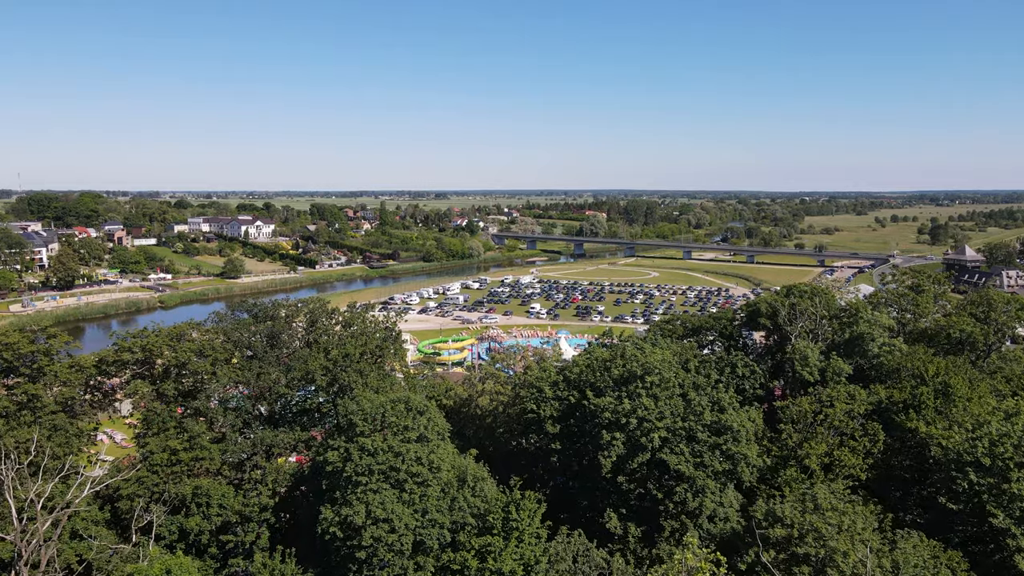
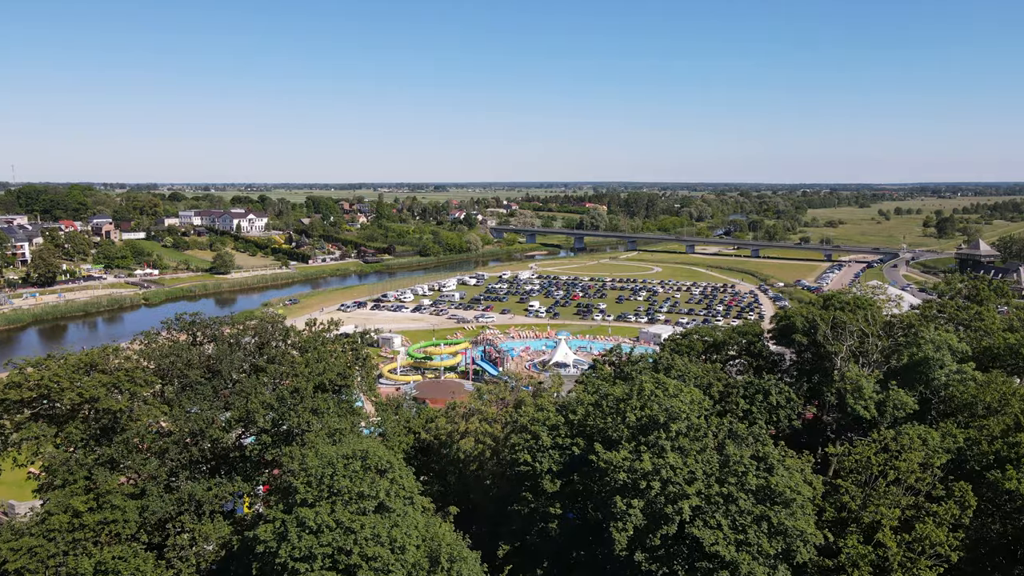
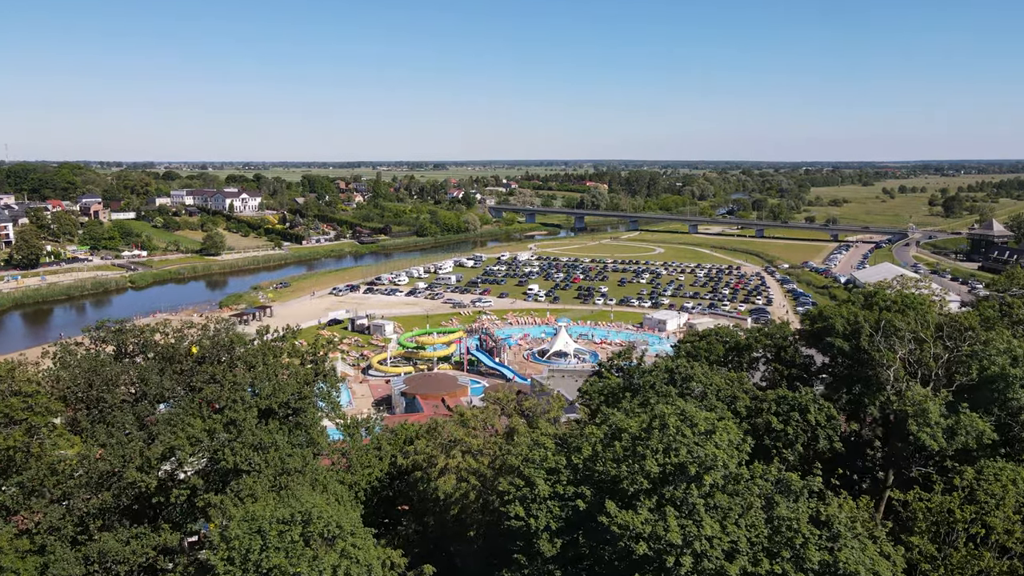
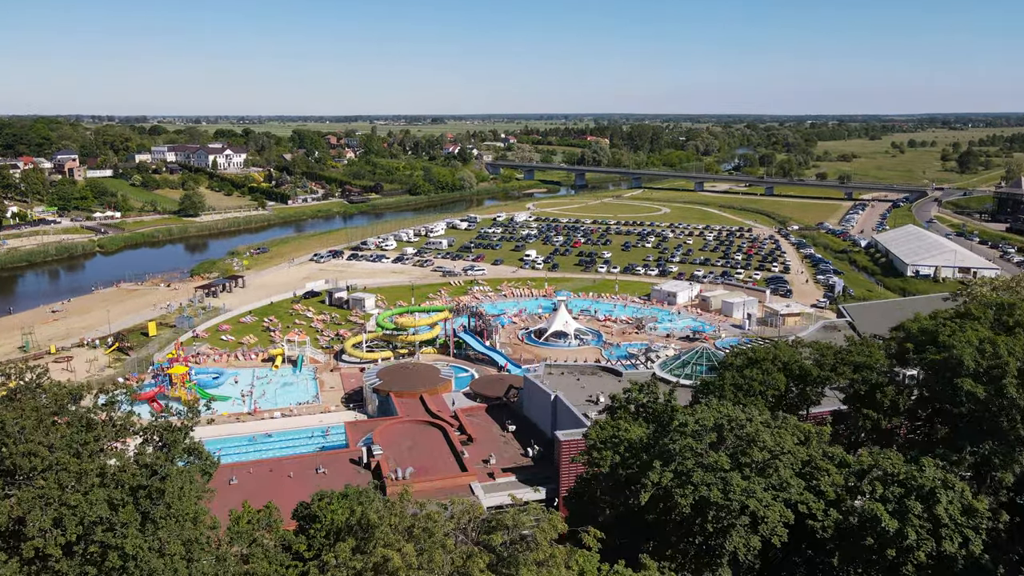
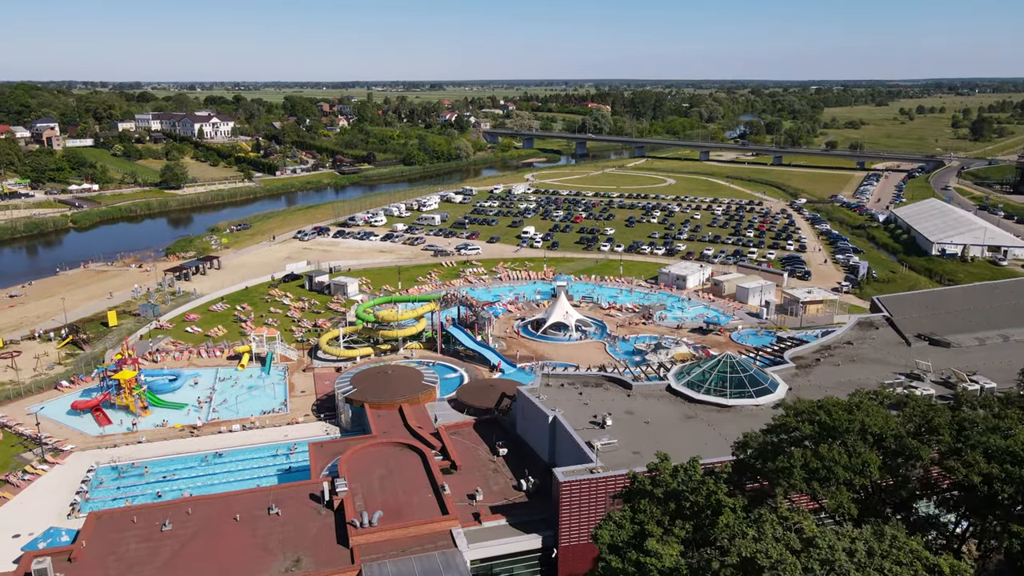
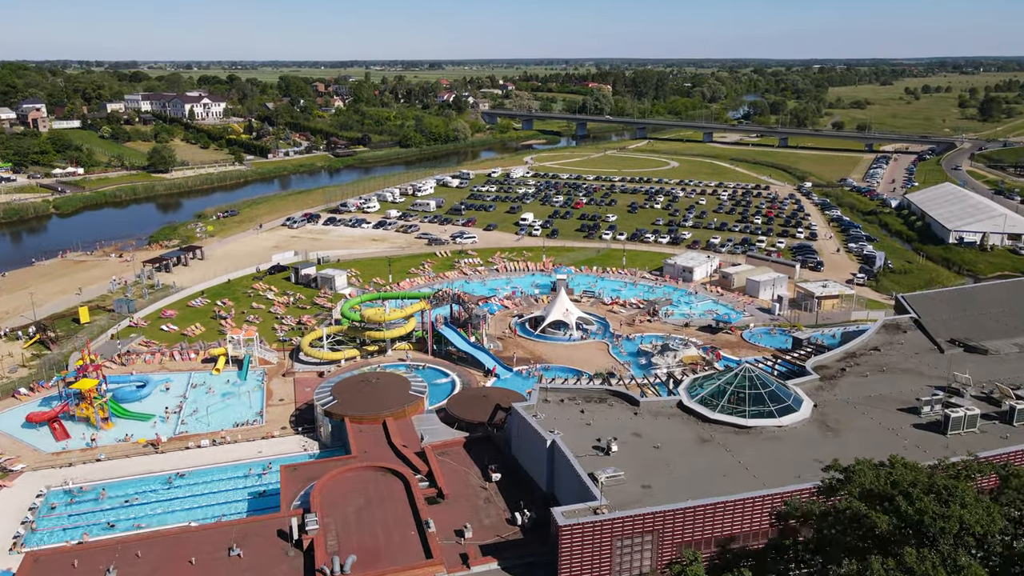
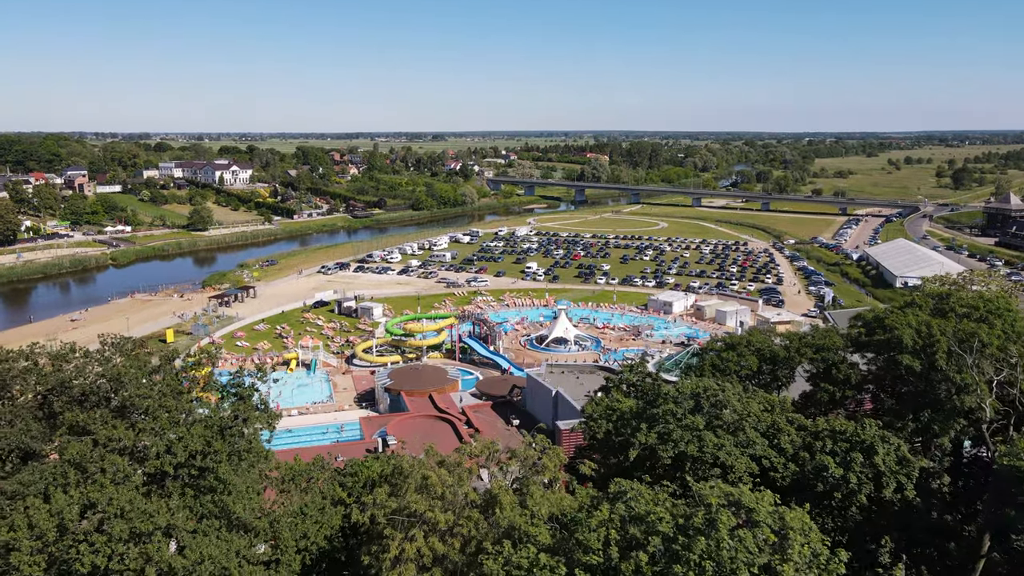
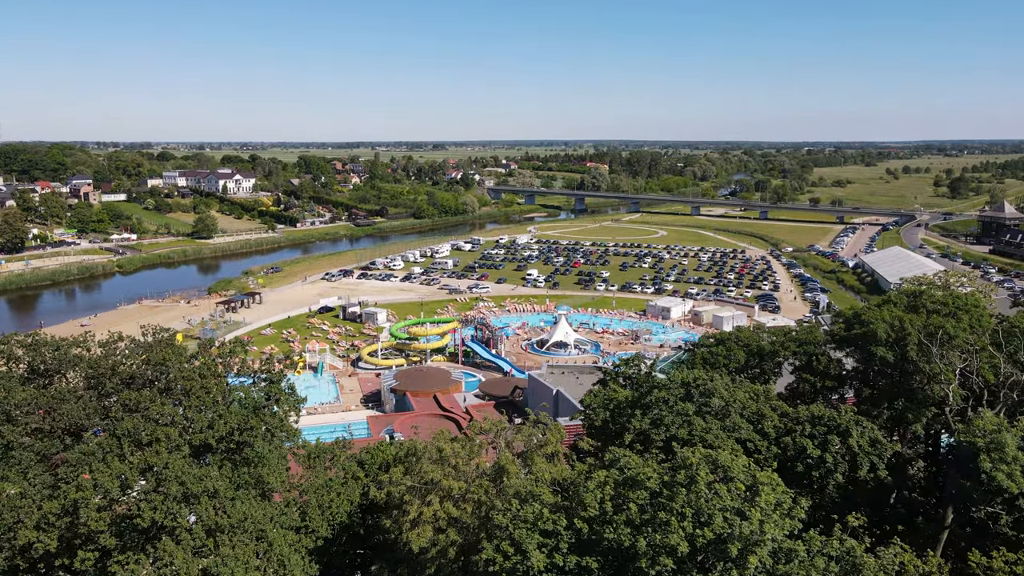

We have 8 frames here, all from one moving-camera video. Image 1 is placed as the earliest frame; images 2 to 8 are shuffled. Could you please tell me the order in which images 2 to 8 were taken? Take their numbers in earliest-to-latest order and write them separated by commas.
2, 3, 8, 7, 4, 5, 6
